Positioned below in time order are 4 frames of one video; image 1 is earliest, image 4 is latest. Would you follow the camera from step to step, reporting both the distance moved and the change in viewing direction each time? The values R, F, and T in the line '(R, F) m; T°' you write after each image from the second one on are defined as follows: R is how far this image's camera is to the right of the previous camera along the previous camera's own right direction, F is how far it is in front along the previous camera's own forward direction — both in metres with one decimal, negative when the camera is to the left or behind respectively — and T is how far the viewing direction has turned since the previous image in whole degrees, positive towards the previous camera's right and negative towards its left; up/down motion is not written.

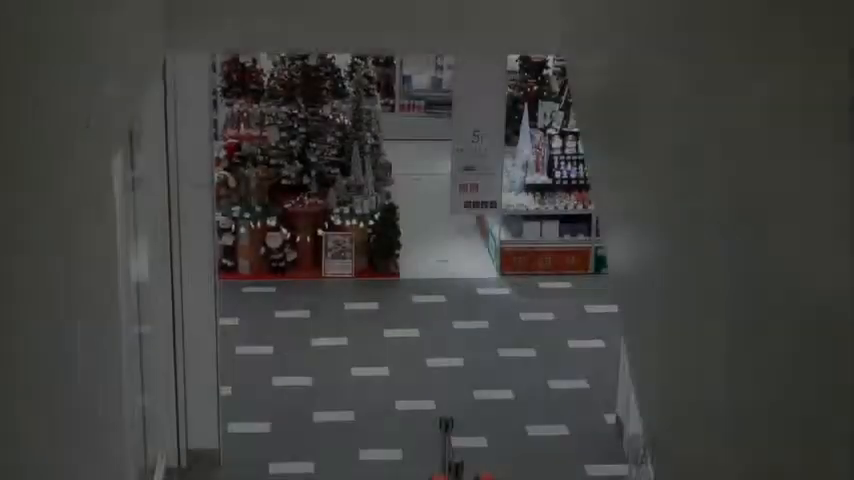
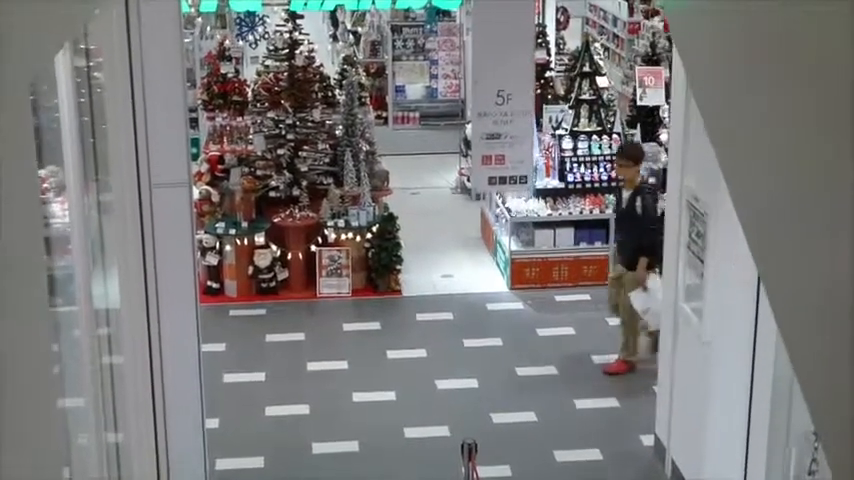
(-0.1, +0.8) m; +1°
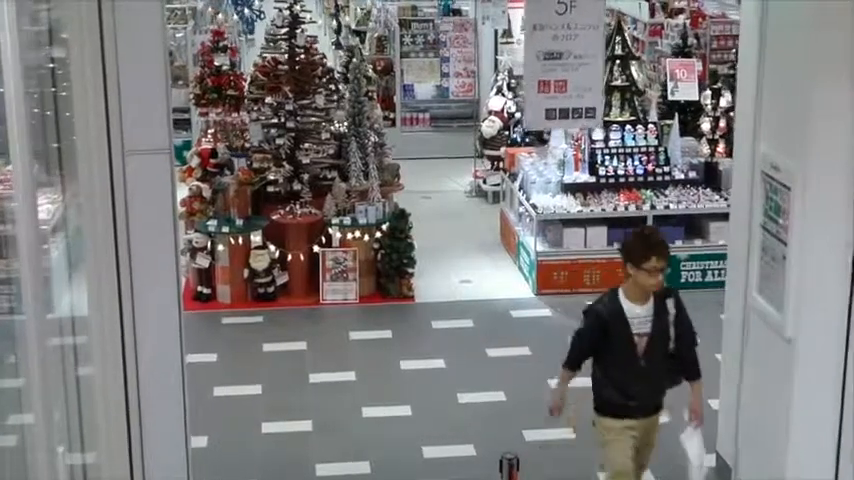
(-0.1, +0.9) m; 0°
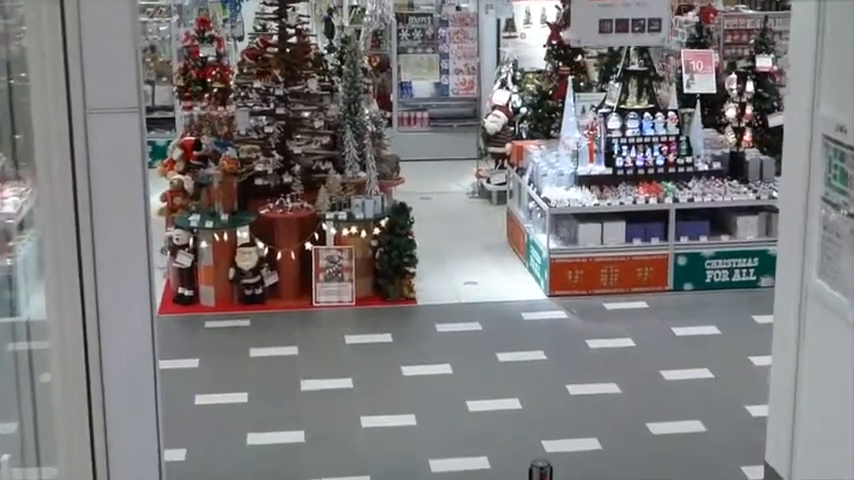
(-0.1, +0.6) m; 0°
